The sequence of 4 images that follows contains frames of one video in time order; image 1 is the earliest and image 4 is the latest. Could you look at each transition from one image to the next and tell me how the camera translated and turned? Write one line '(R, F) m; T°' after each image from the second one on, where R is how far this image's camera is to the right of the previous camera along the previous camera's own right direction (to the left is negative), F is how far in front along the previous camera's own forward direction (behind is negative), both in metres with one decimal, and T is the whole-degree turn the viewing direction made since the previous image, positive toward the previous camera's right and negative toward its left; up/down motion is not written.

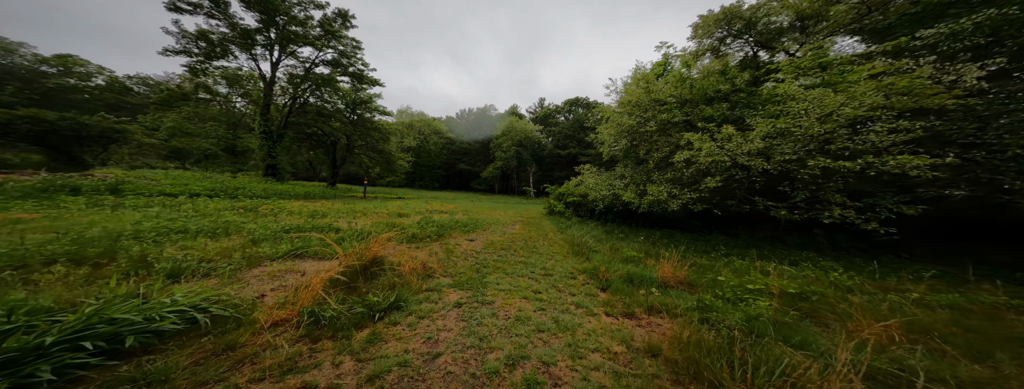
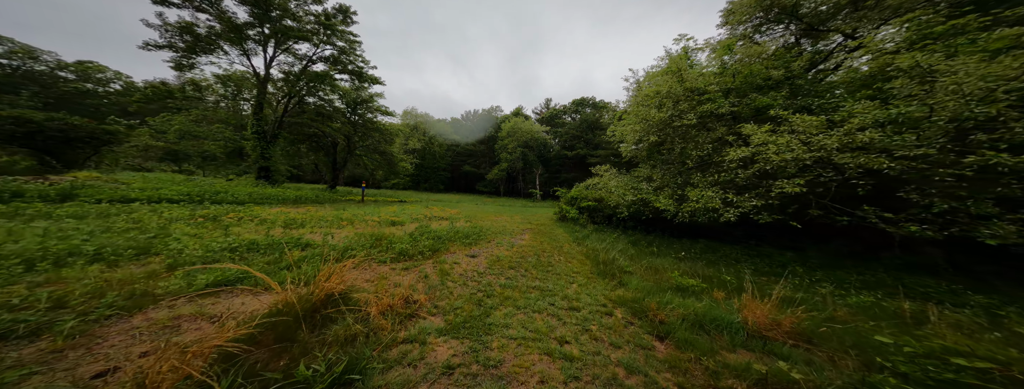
(-0.1, +1.5) m; -2°
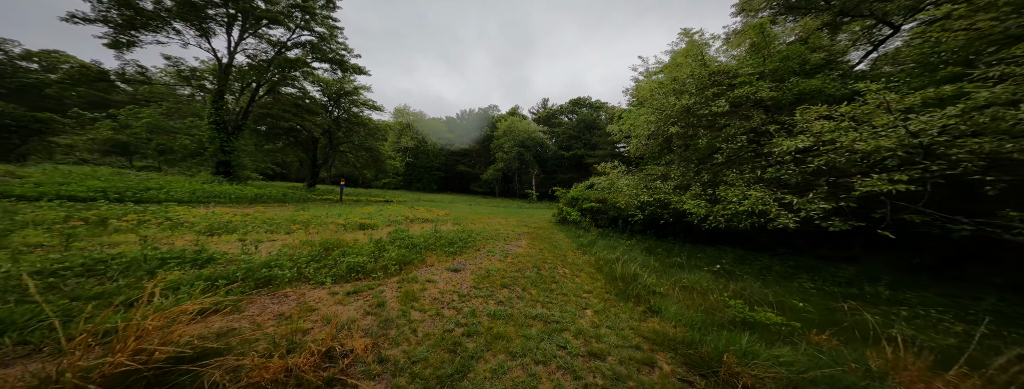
(0.0, +1.5) m; +1°
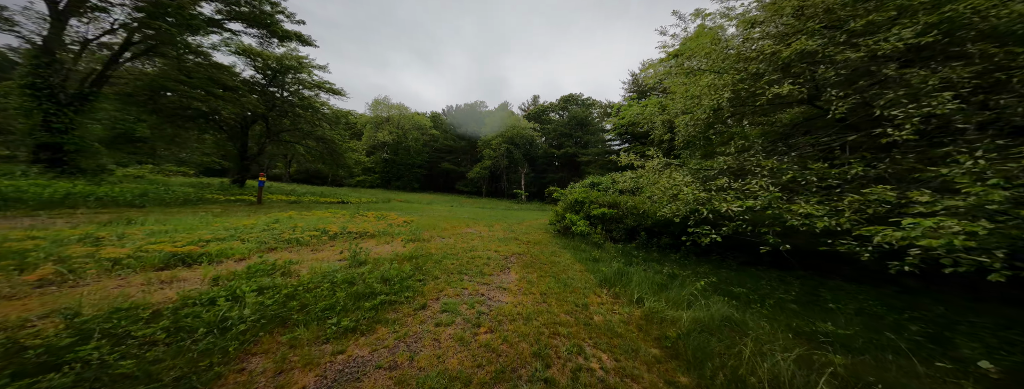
(+0.2, +3.7) m; +2°
